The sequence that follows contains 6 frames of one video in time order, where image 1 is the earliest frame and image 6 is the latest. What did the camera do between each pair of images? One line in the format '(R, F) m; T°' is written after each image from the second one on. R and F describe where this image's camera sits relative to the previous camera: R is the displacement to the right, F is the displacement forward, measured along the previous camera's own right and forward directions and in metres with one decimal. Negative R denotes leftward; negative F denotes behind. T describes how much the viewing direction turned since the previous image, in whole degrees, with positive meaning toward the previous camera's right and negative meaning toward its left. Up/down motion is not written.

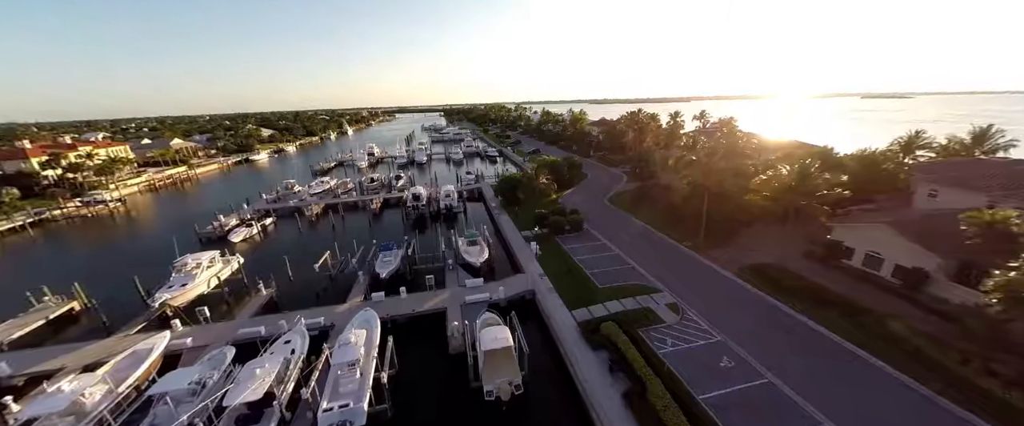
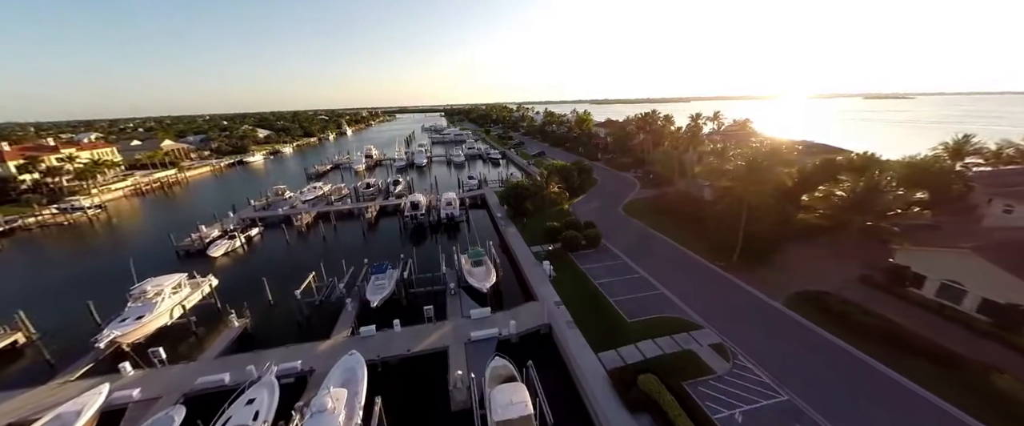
(-0.7, +2.8) m; 0°
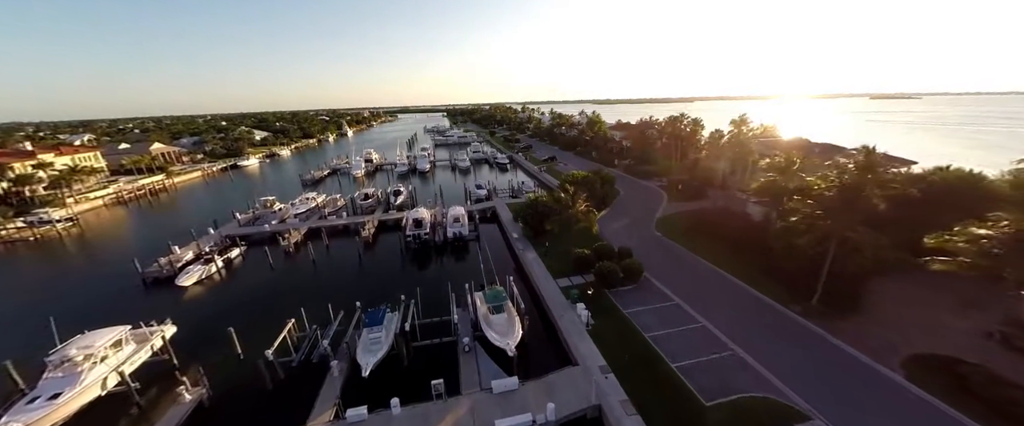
(-1.4, +4.0) m; 0°
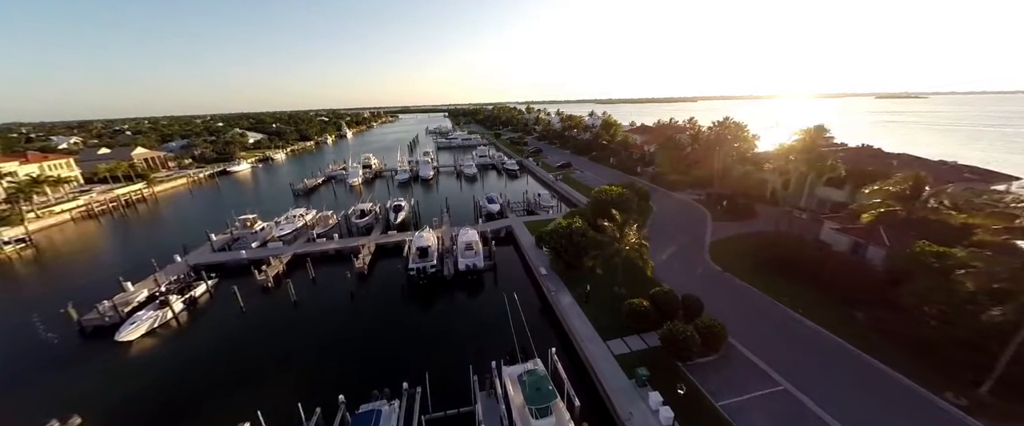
(-1.9, +4.9) m; 0°
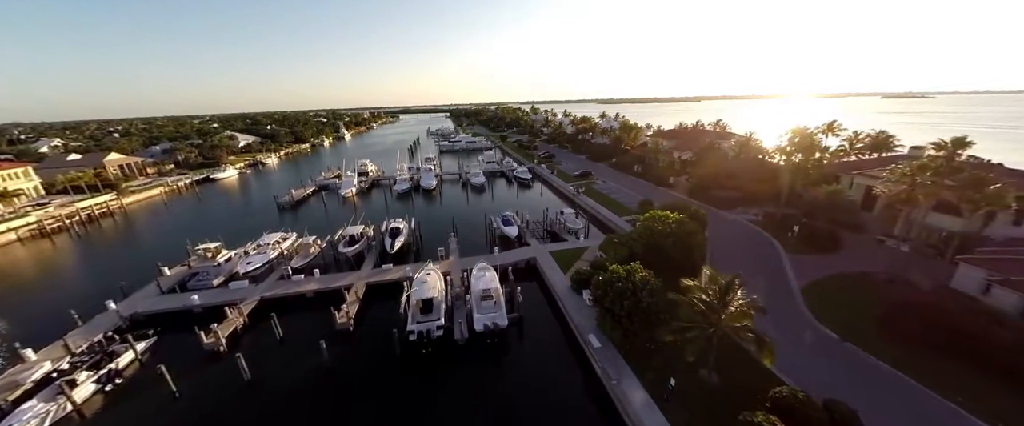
(-1.9, +5.9) m; 0°
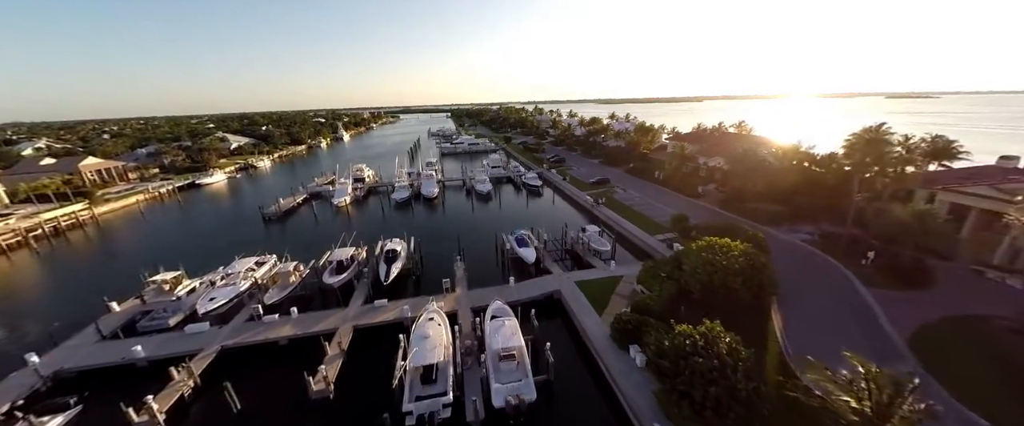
(-1.3, +4.3) m; 0°
